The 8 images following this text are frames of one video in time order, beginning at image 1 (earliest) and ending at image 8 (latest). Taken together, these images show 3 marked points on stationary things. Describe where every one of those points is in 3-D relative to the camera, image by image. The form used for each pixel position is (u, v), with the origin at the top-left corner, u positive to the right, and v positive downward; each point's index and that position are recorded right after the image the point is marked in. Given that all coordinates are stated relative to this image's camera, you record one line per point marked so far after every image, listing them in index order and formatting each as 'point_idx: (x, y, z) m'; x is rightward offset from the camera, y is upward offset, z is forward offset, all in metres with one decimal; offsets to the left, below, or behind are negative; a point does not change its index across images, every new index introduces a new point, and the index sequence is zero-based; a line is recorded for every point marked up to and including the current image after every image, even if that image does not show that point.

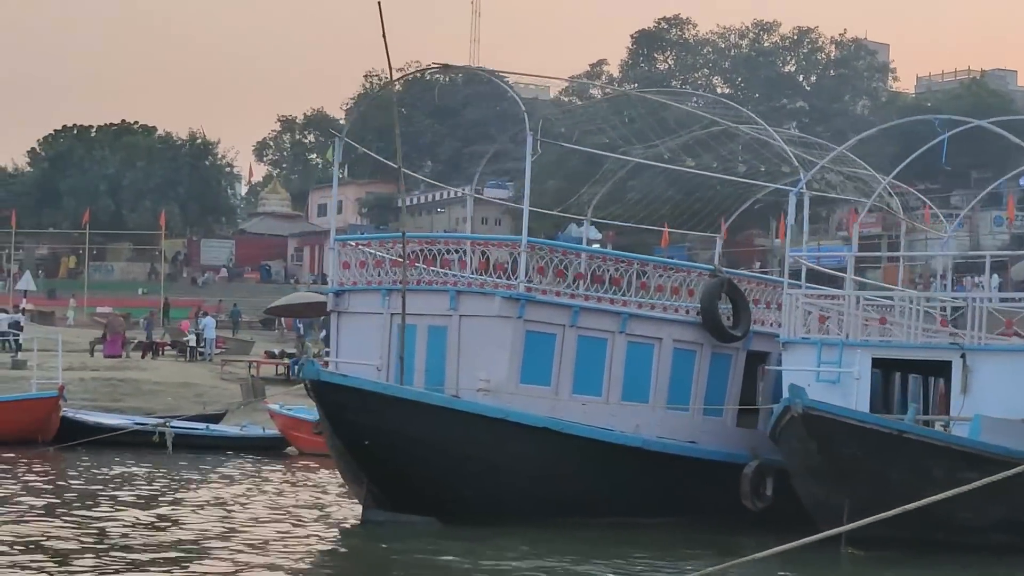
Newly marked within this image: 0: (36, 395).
0: (-5.6, -1.3, +19.1) m
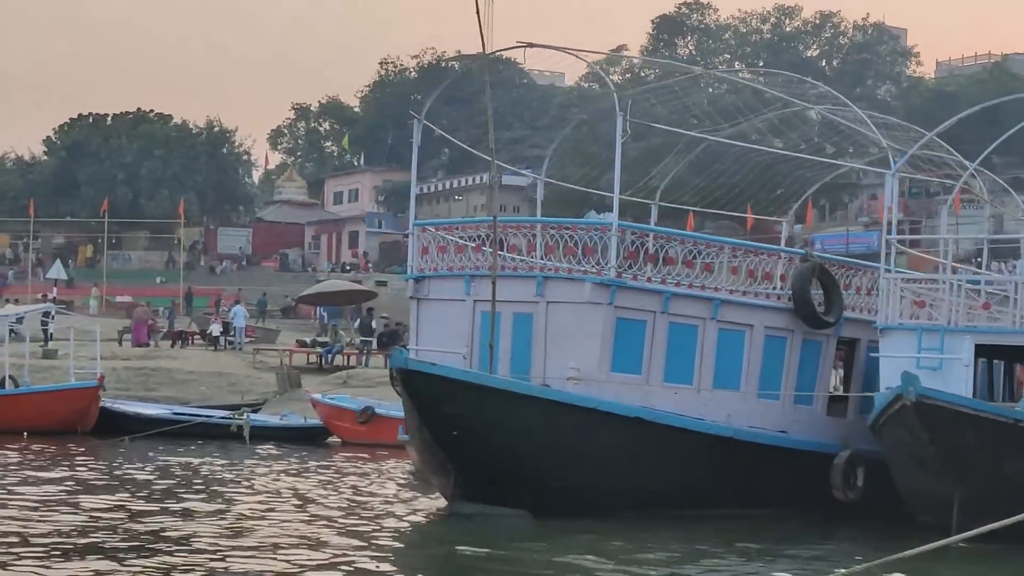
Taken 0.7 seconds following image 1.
0: (-5.1, -1.1, +18.9) m
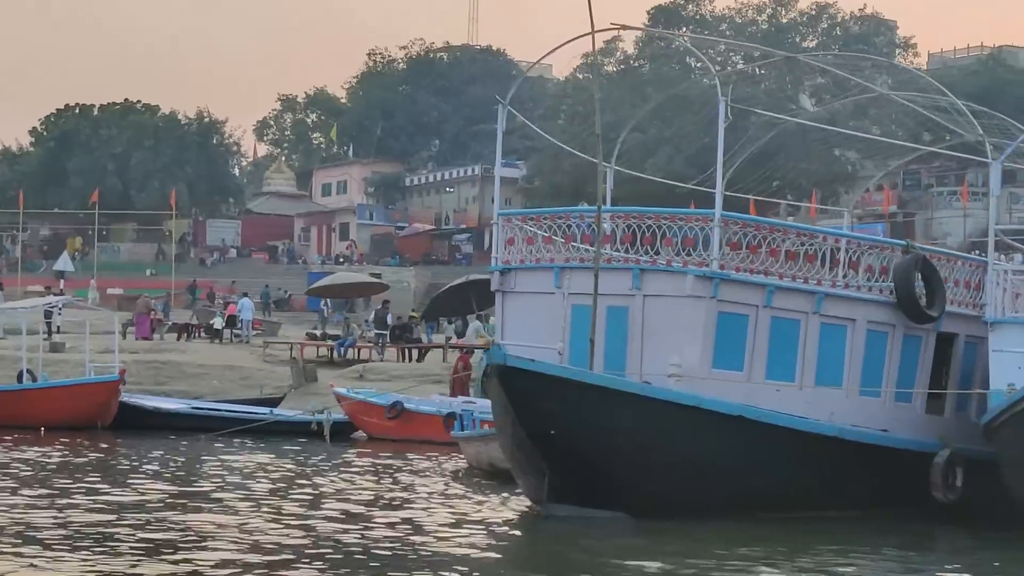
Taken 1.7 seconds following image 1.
0: (-4.8, -1.0, +18.4) m
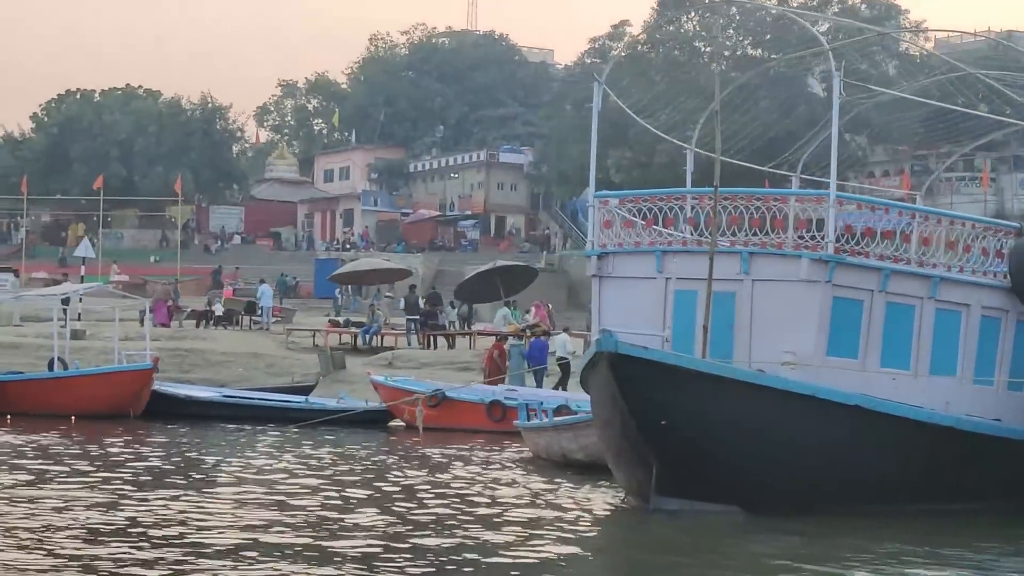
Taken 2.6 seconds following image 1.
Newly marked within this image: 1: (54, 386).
0: (-4.3, -0.9, +18.1) m
1: (-5.2, -1.1, +18.2) m
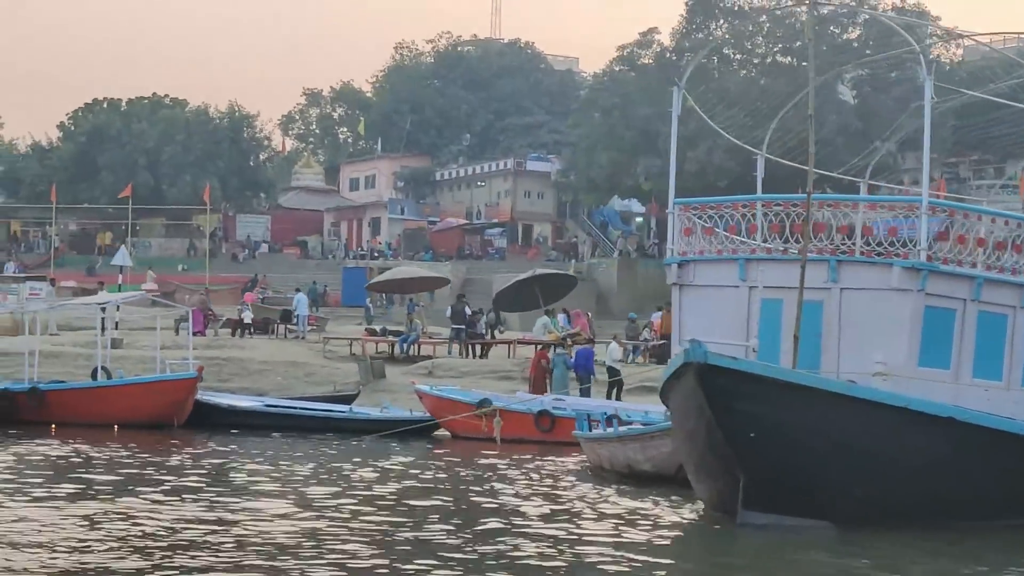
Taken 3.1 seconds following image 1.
0: (-3.8, -1.0, +18.0) m
1: (-4.7, -1.2, +18.1) m
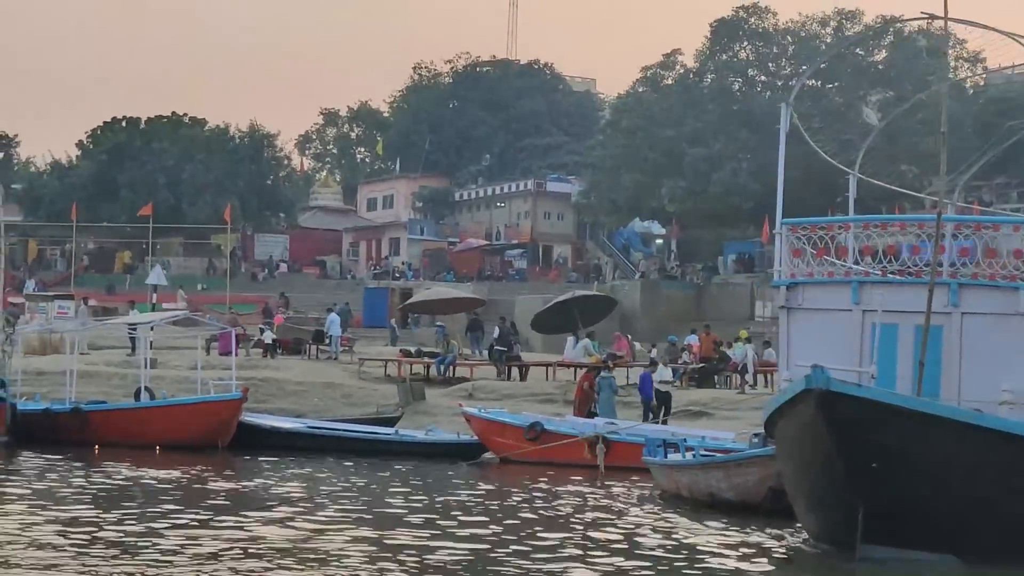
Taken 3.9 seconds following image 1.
0: (-3.3, -1.2, +17.7) m
1: (-4.1, -1.4, +17.8) m
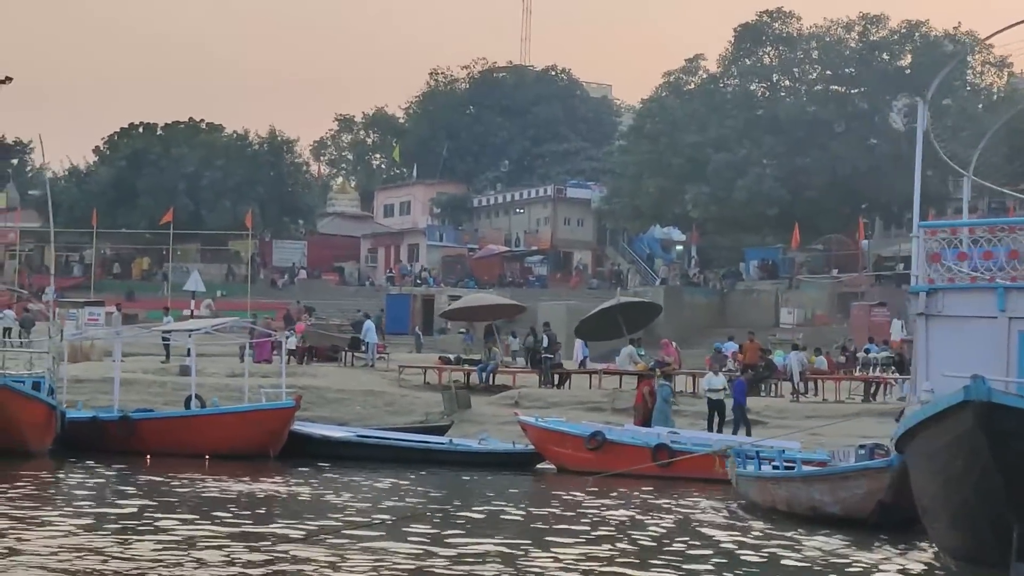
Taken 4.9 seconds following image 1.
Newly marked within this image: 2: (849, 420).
0: (-2.7, -1.3, +17.4) m
1: (-3.5, -1.5, +17.5) m
2: (+4.2, -1.6, +19.9) m
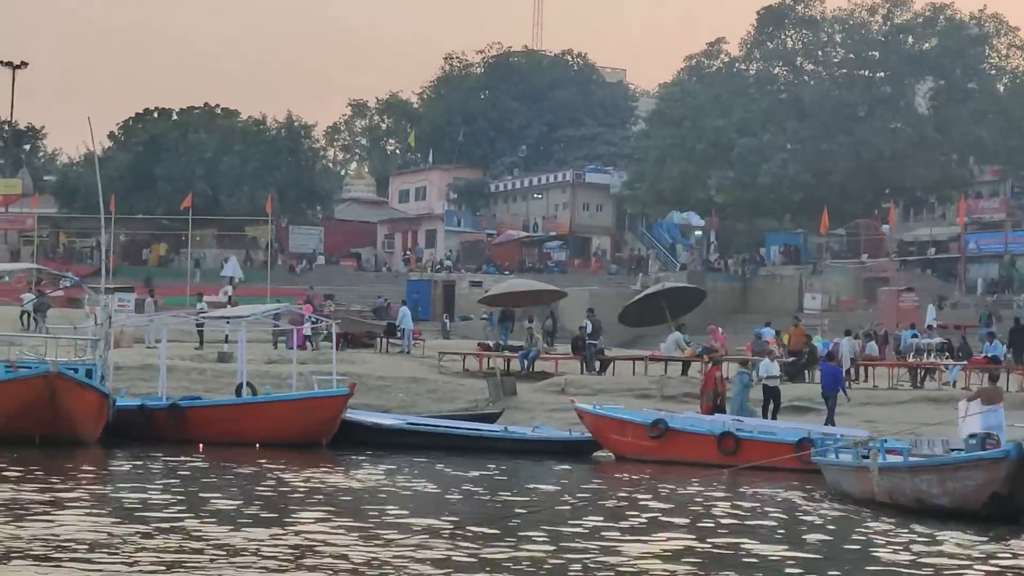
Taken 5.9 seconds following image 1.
0: (-2.0, -1.1, +17.1) m
1: (-2.9, -1.3, +17.2) m
2: (+4.8, -1.5, +19.6) m
